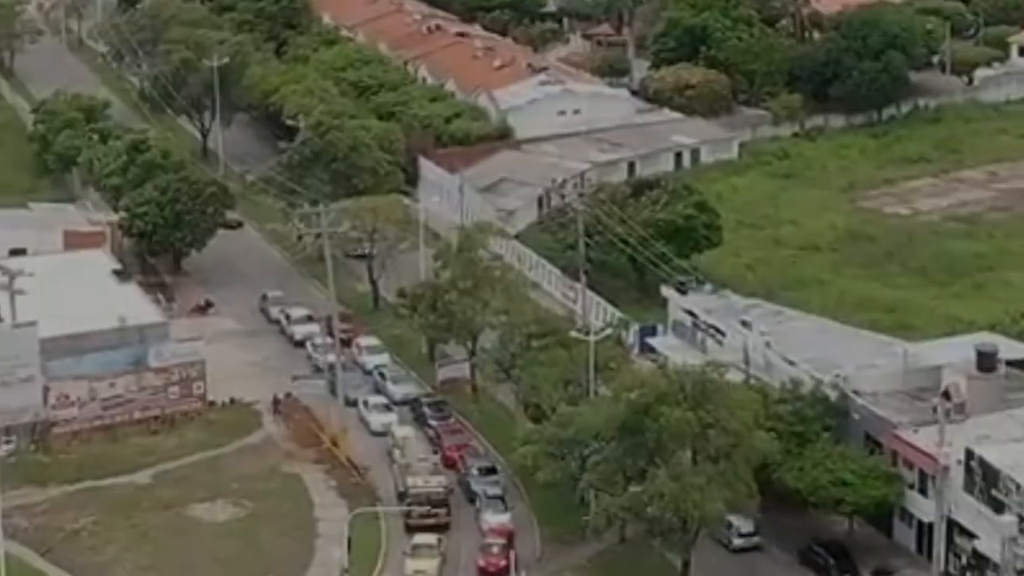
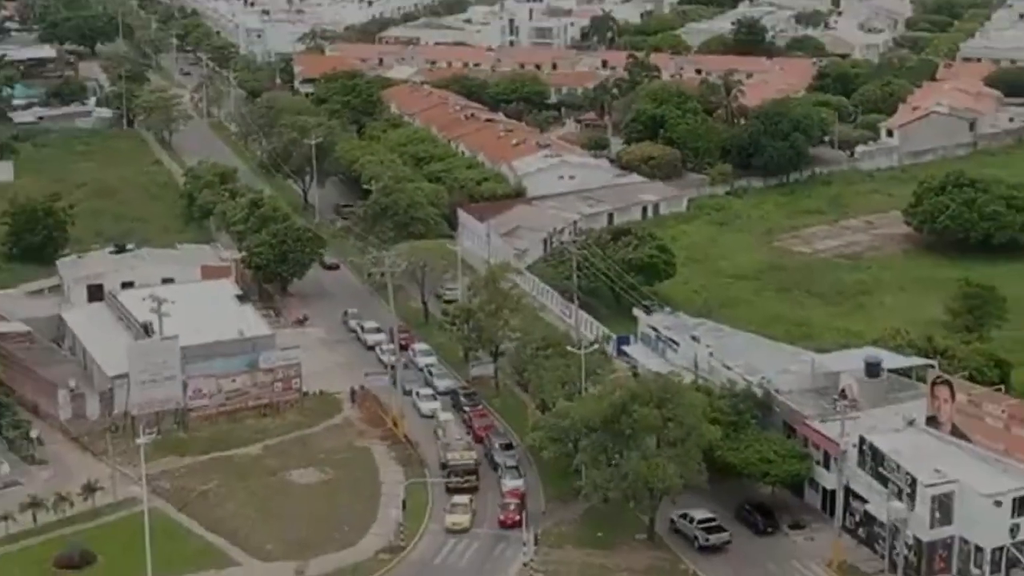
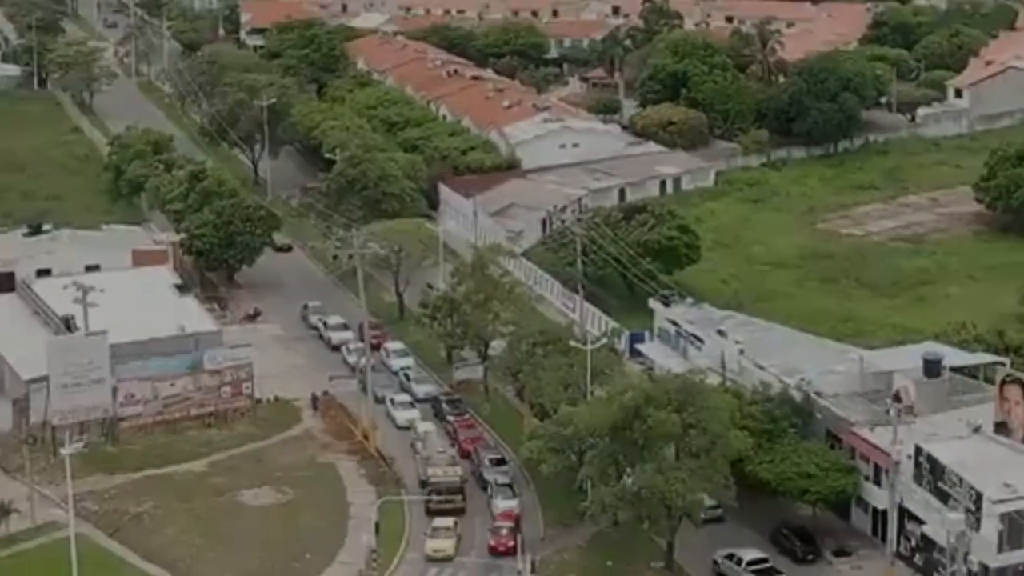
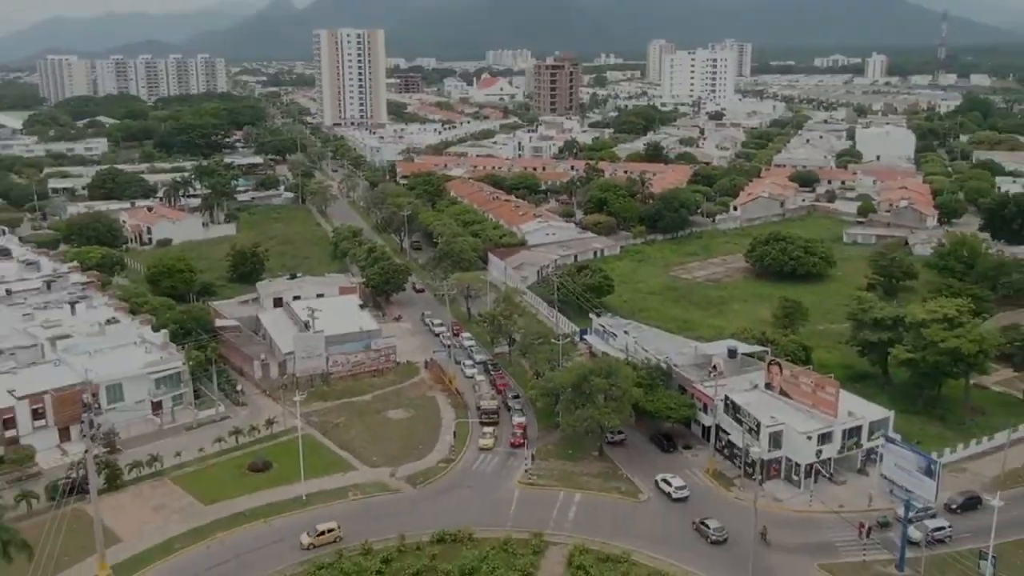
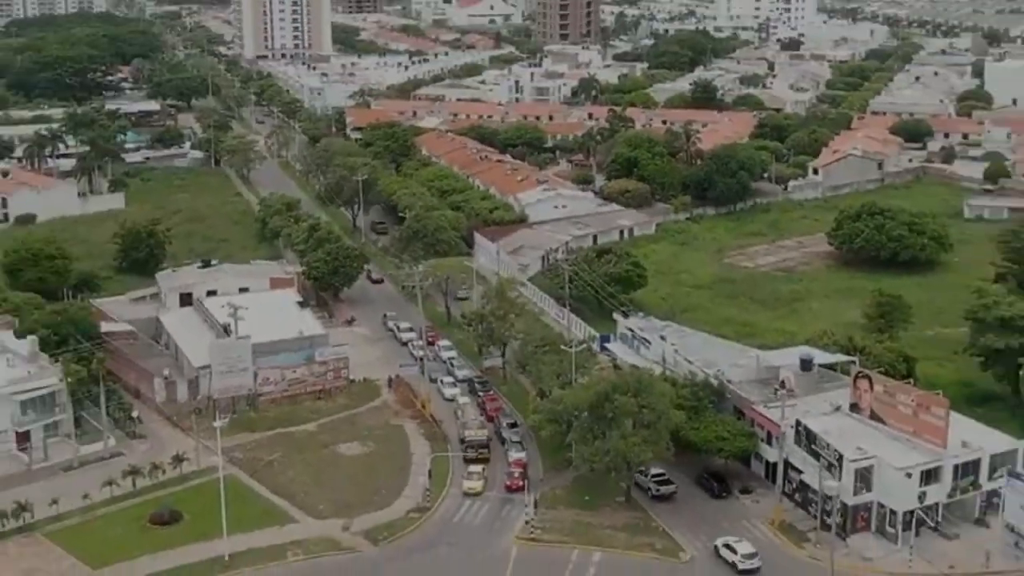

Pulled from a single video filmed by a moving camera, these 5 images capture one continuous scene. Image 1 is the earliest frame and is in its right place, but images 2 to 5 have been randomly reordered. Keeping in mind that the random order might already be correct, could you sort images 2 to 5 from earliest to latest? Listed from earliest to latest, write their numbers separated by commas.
3, 2, 5, 4
